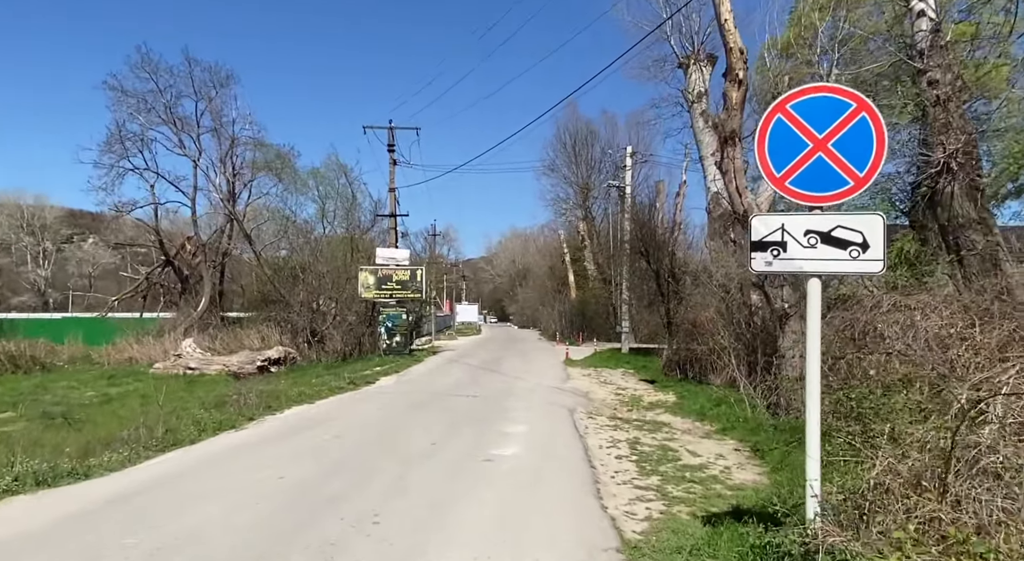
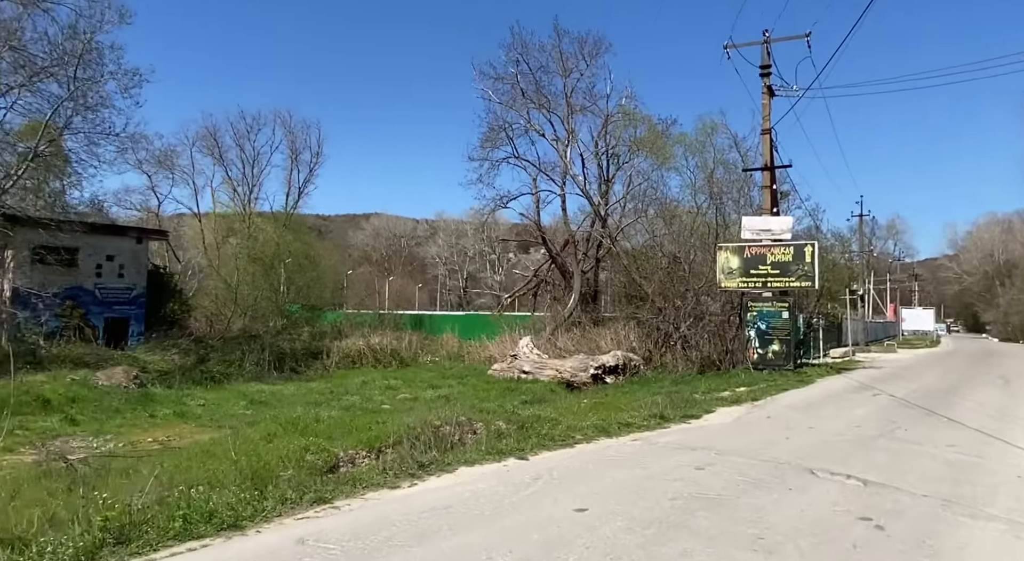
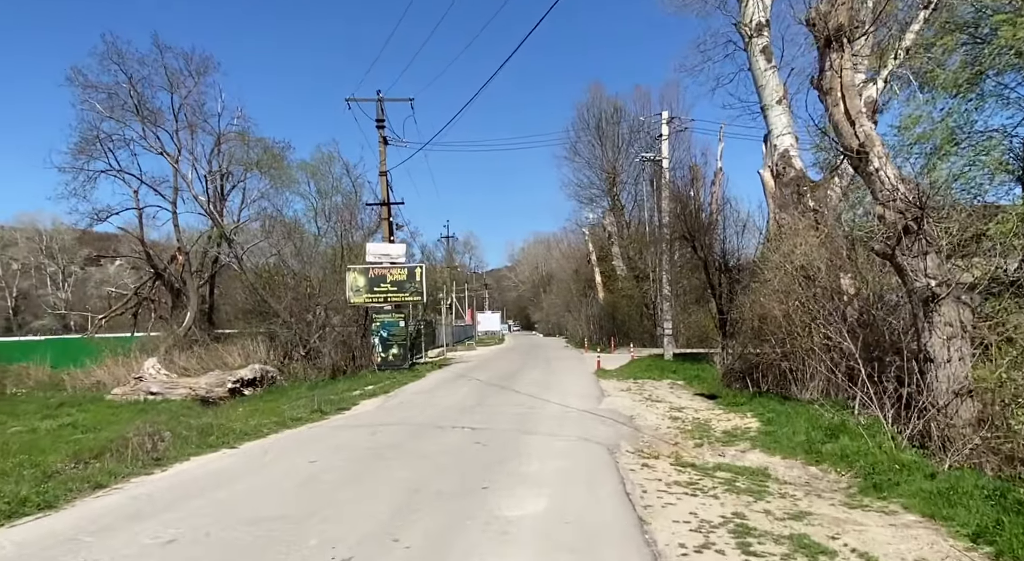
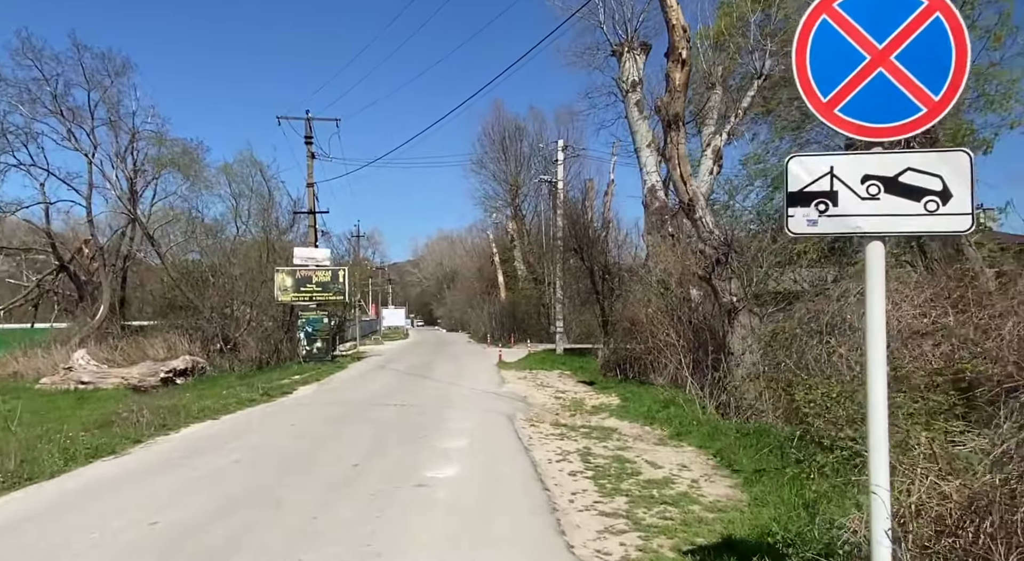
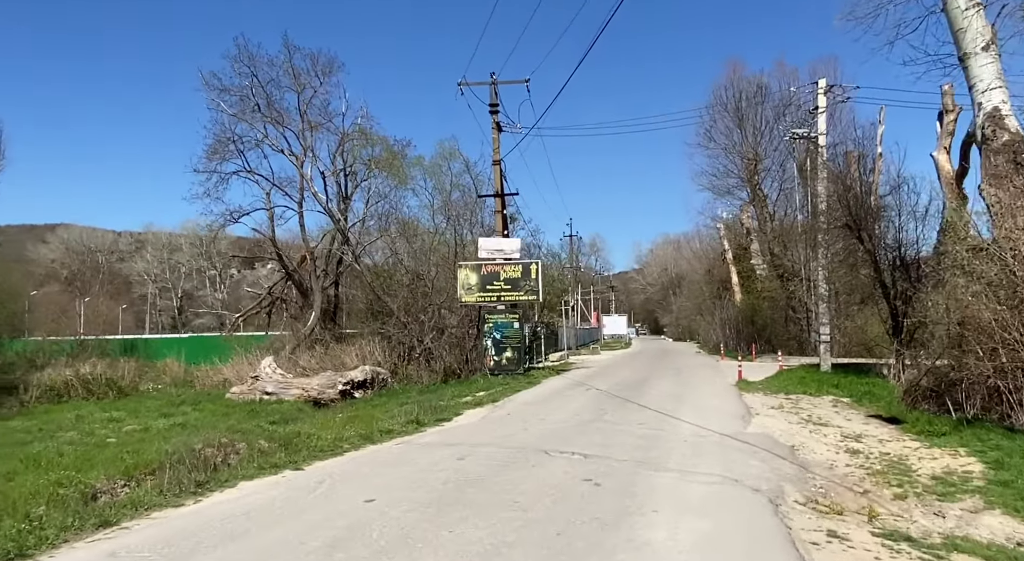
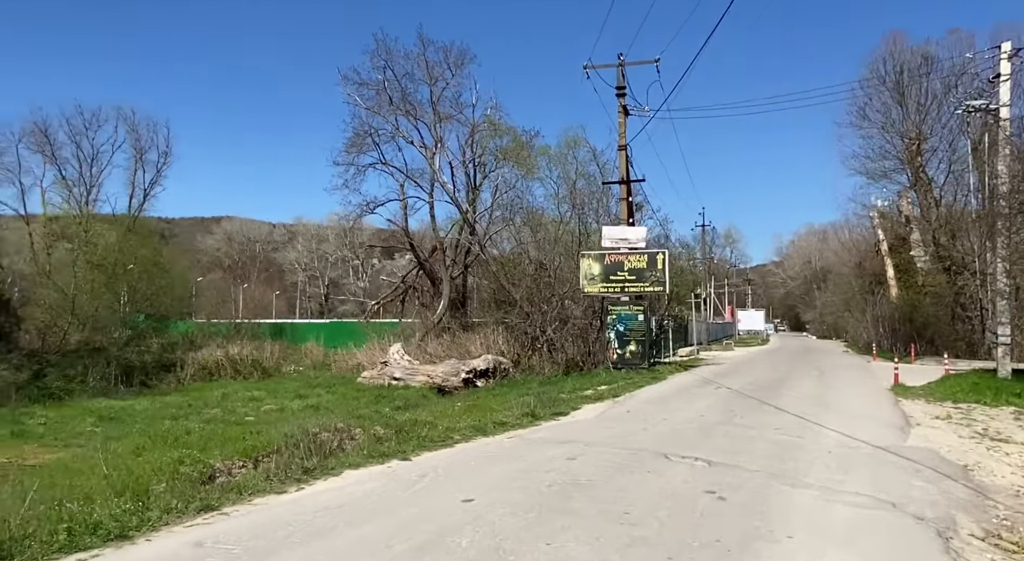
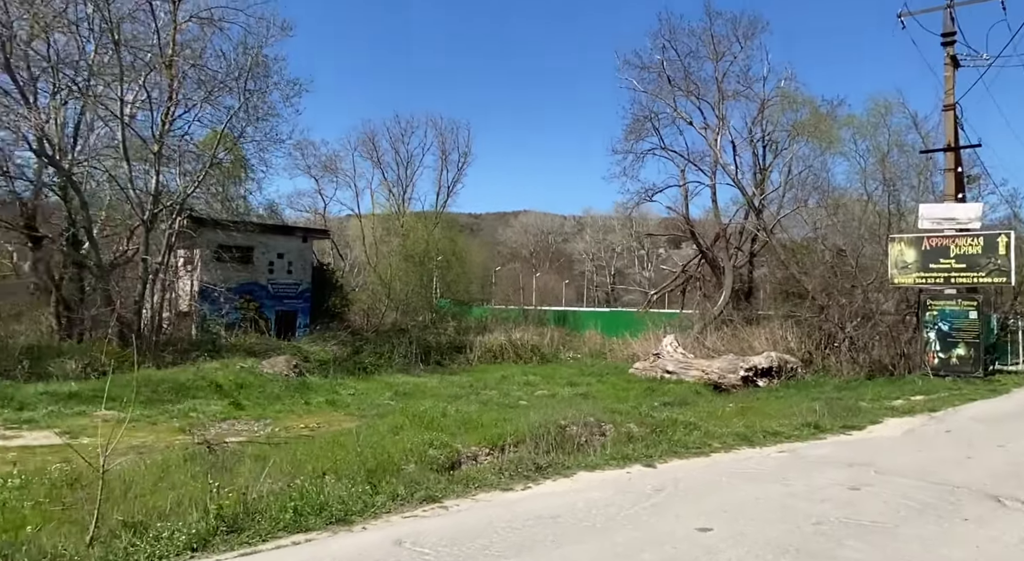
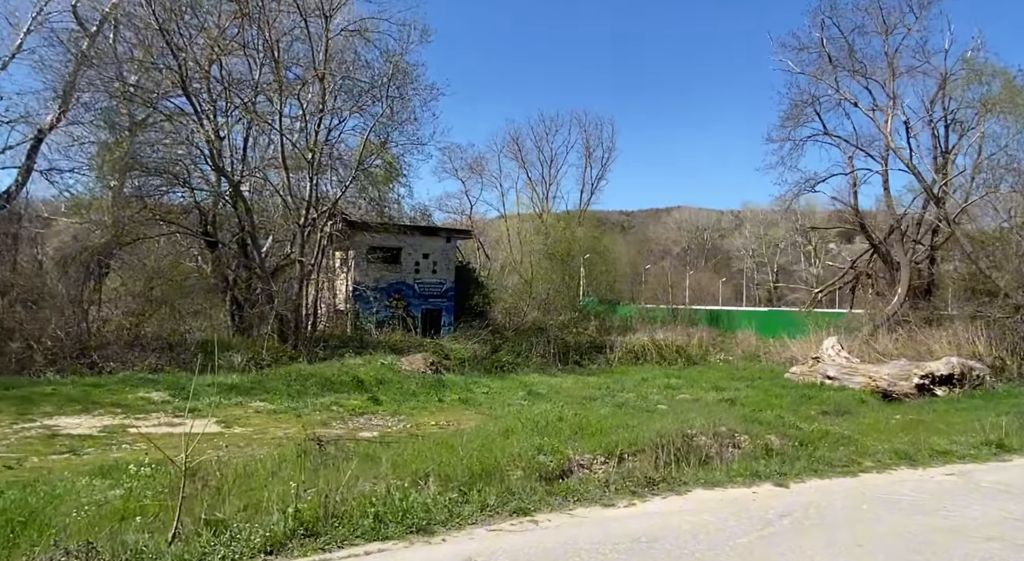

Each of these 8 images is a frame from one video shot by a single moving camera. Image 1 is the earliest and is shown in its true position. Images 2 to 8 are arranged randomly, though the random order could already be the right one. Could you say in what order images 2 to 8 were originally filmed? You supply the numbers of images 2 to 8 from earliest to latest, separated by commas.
4, 3, 5, 6, 2, 7, 8
